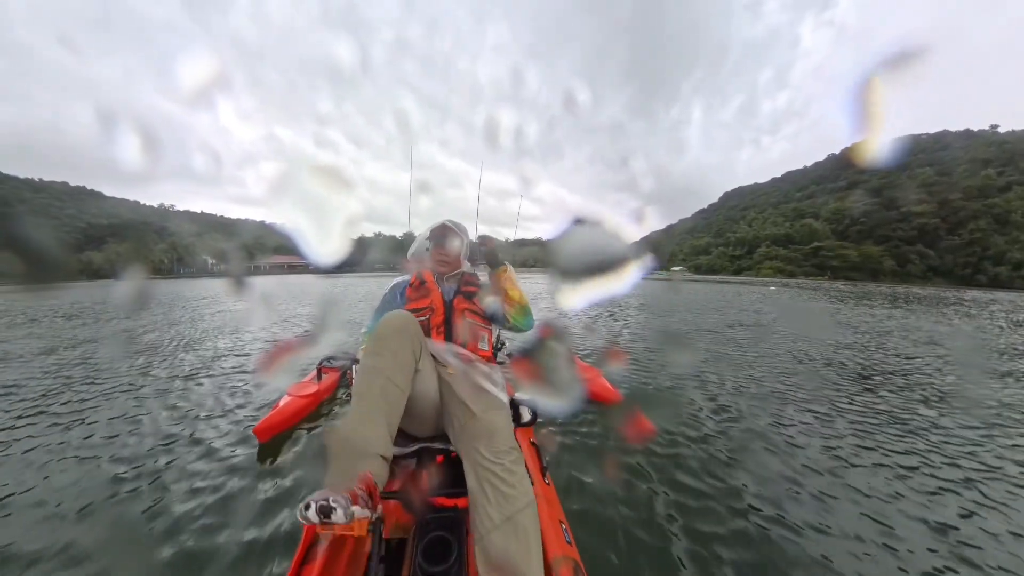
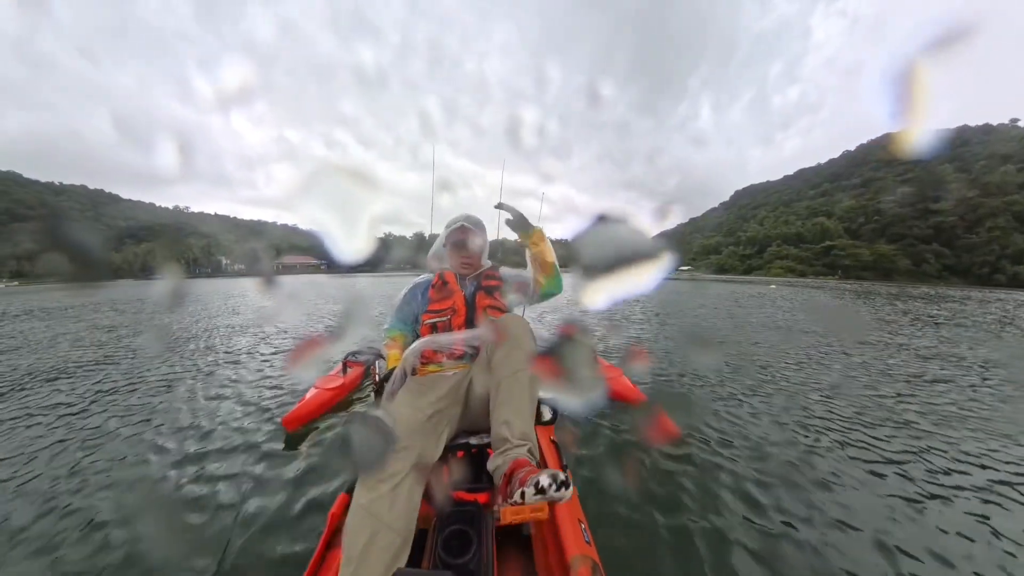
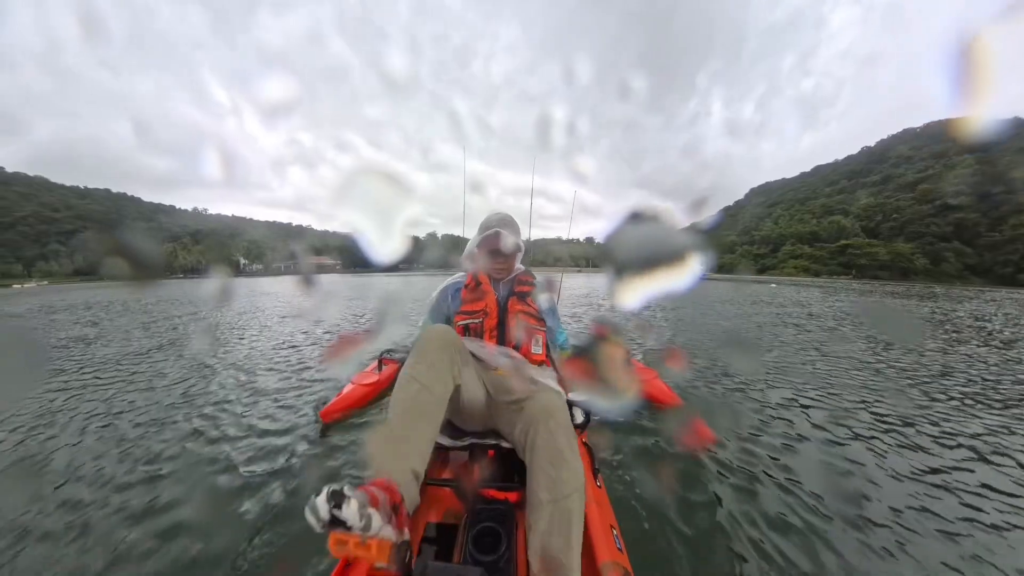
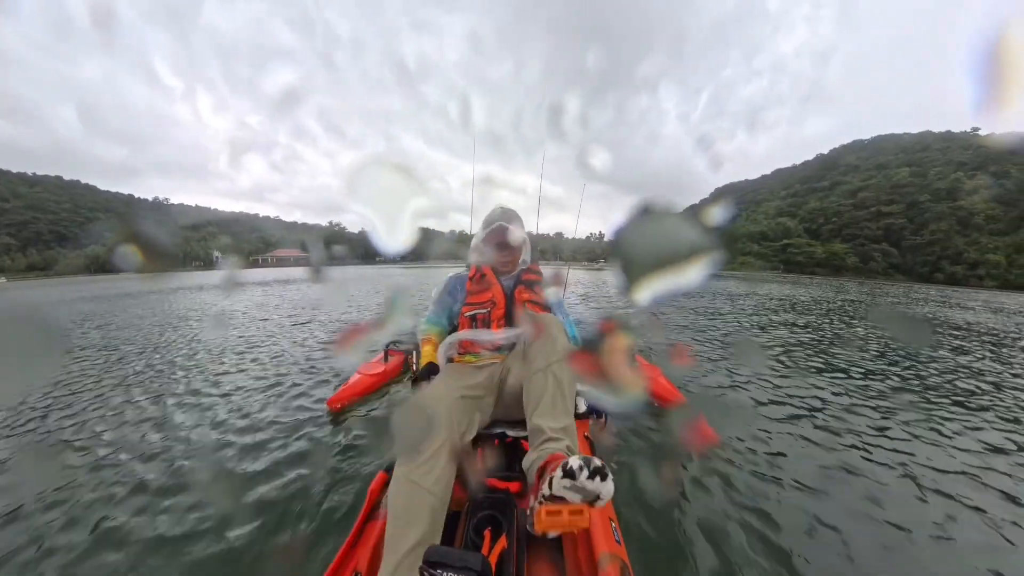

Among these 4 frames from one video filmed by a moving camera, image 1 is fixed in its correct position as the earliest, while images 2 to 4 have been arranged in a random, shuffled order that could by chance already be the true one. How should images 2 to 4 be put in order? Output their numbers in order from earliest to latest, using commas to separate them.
2, 3, 4
